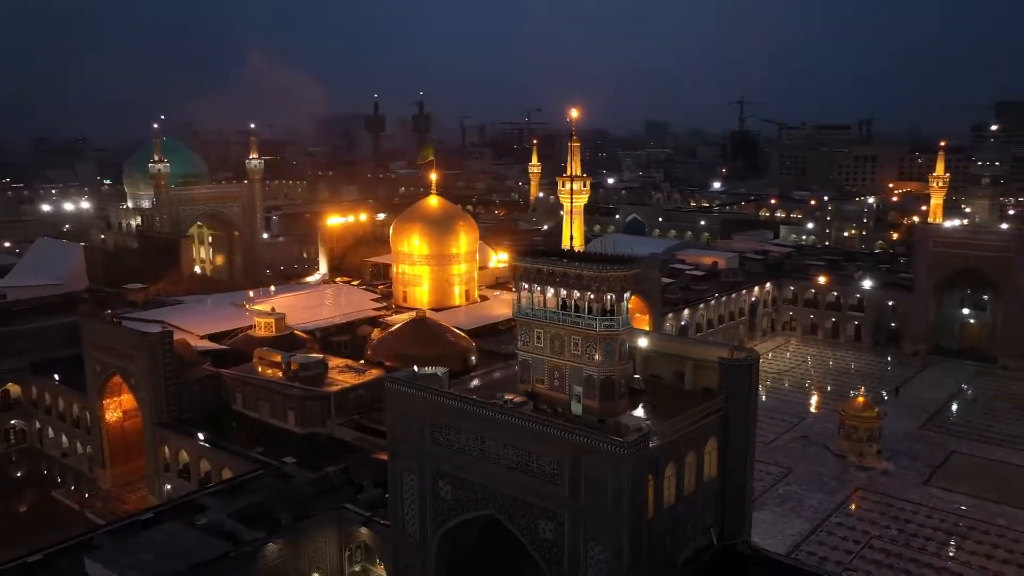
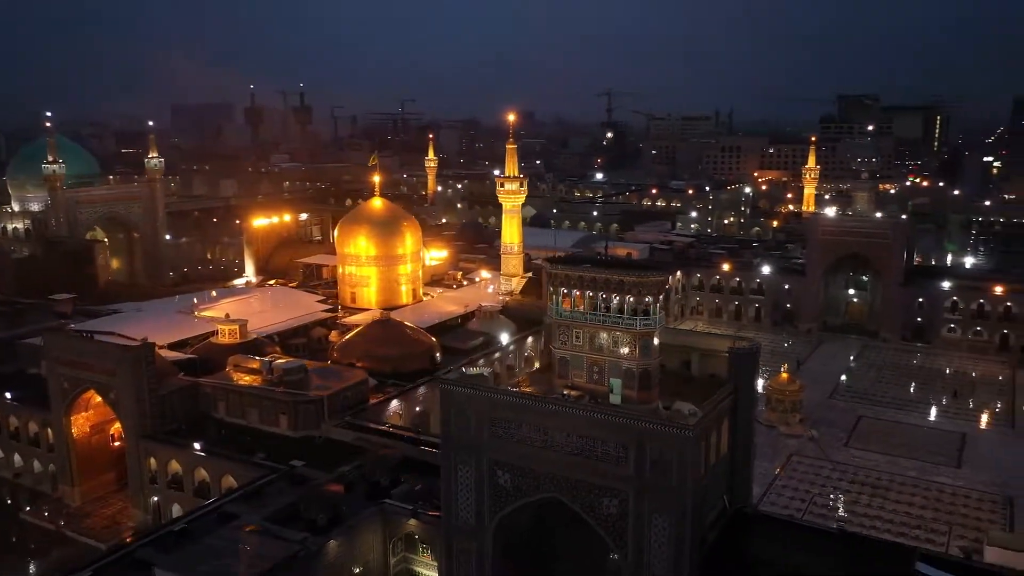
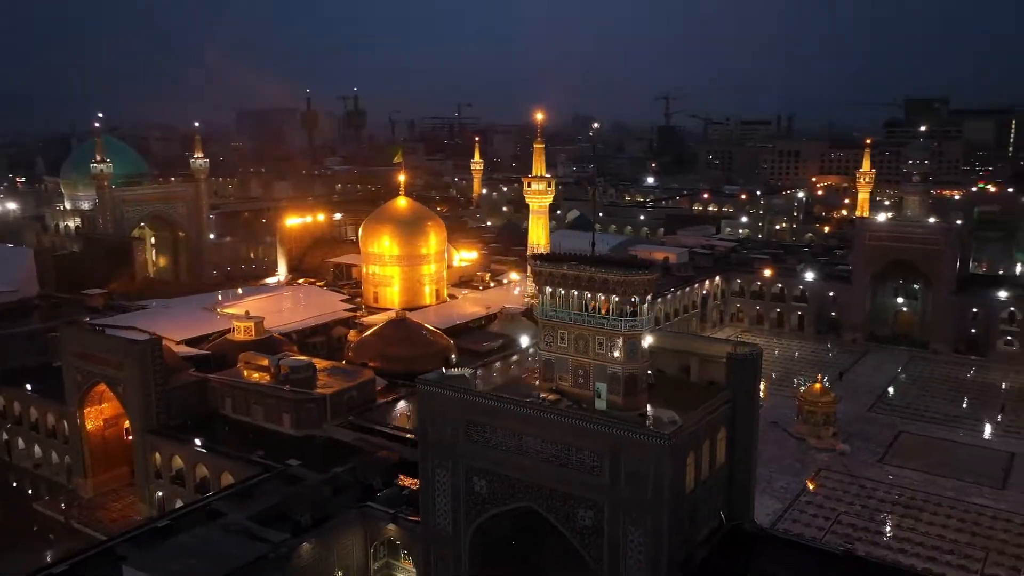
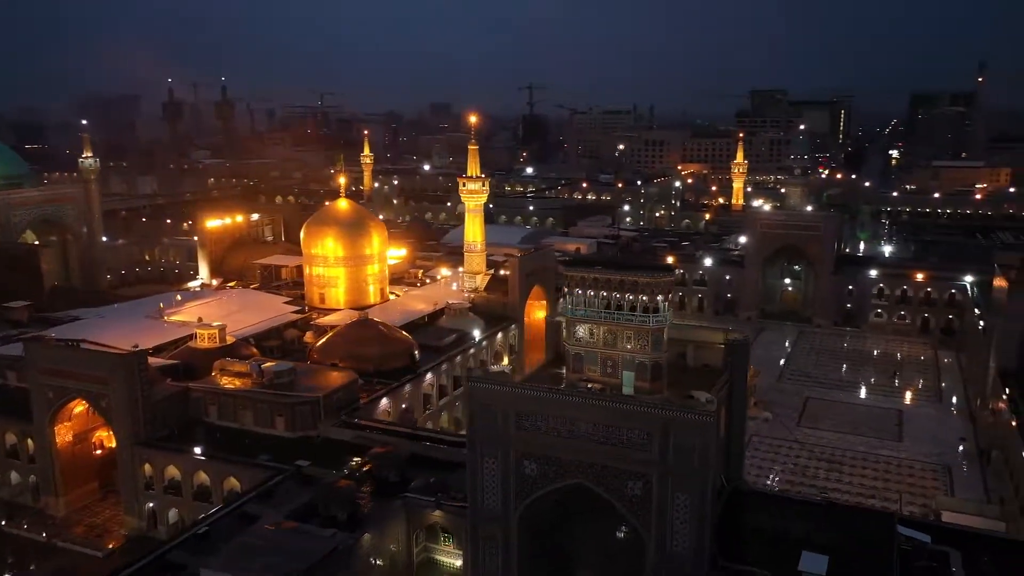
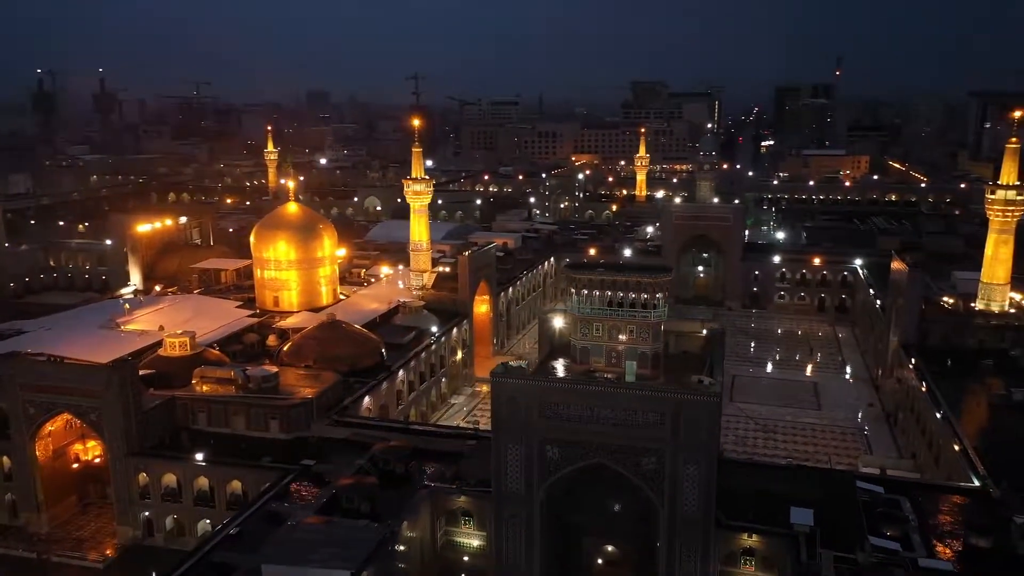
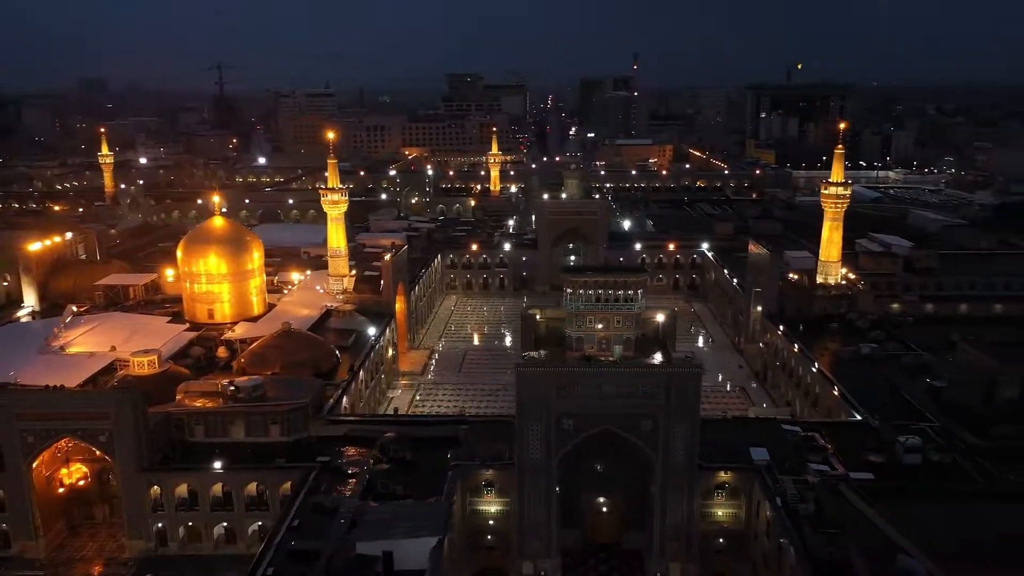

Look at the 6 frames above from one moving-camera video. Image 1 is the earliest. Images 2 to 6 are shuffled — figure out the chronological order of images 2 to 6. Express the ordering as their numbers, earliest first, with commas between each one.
3, 2, 4, 5, 6
